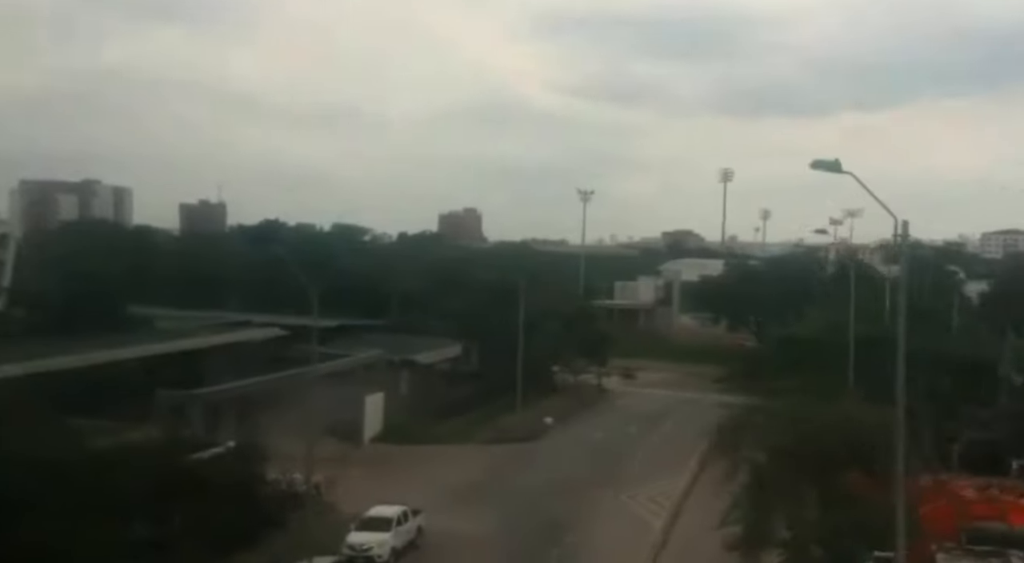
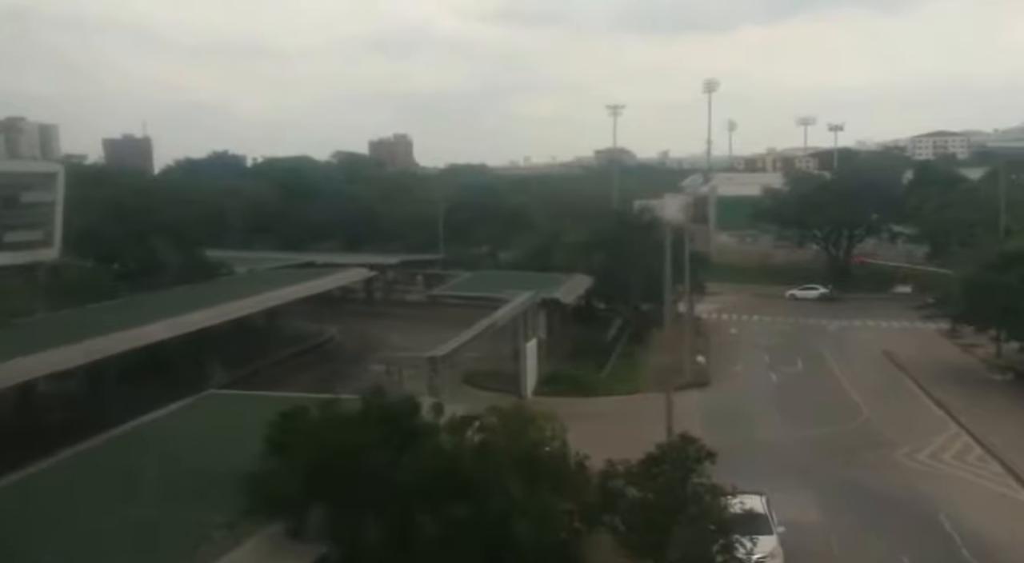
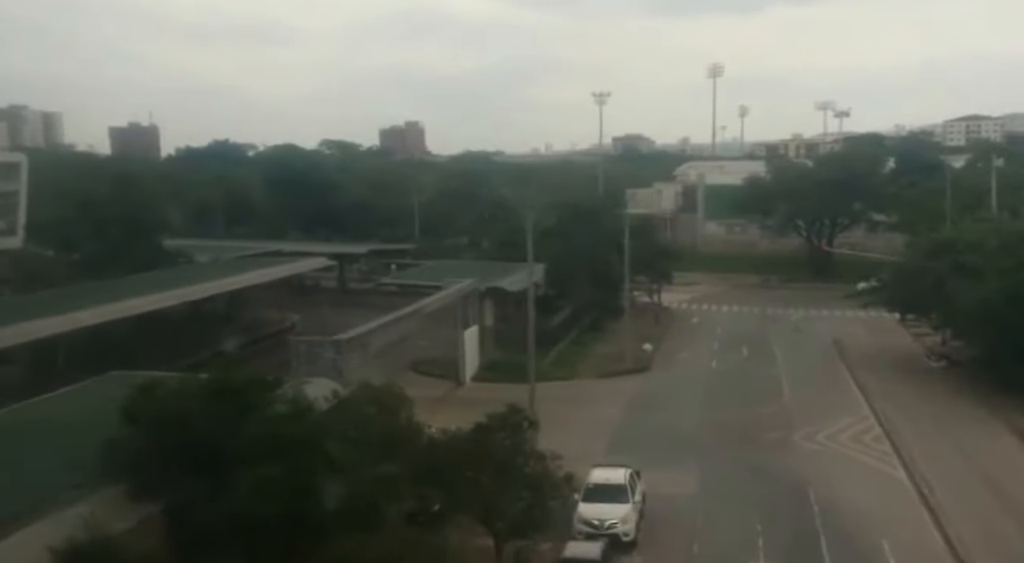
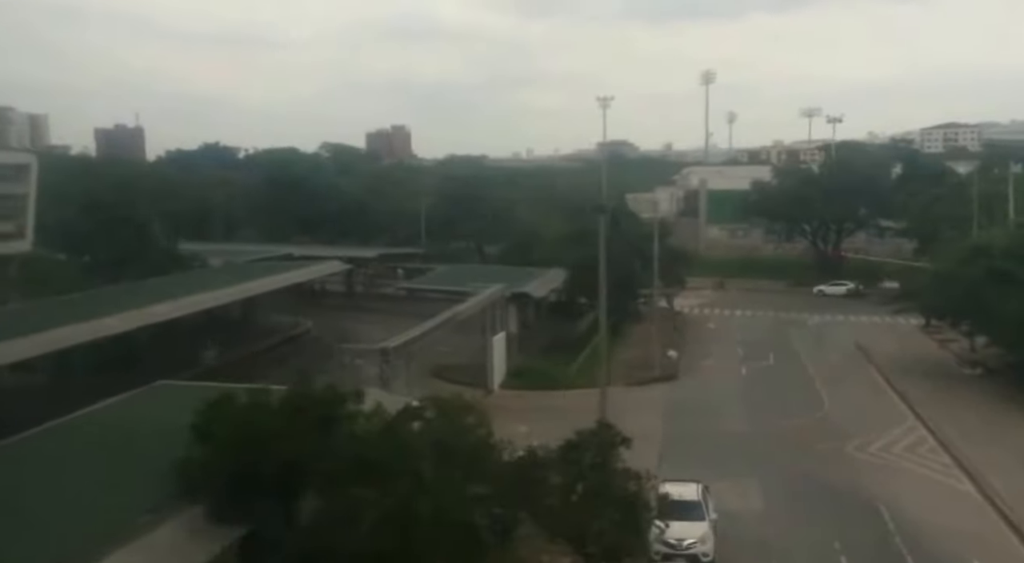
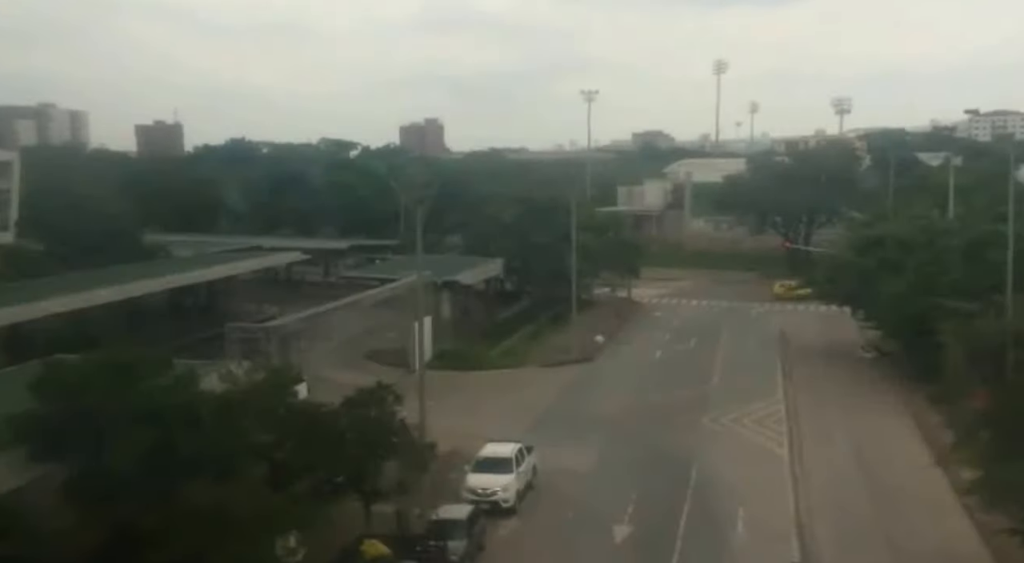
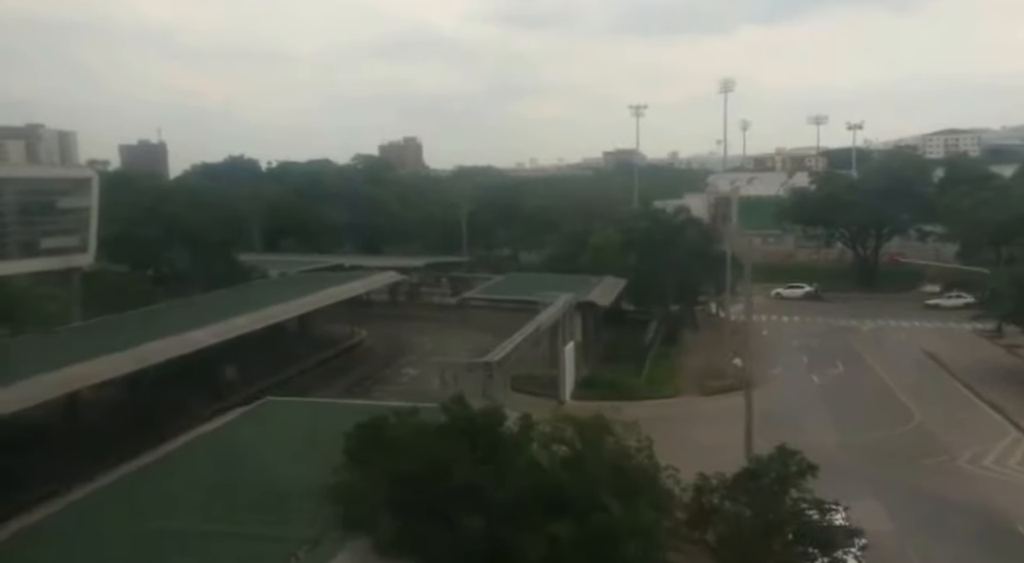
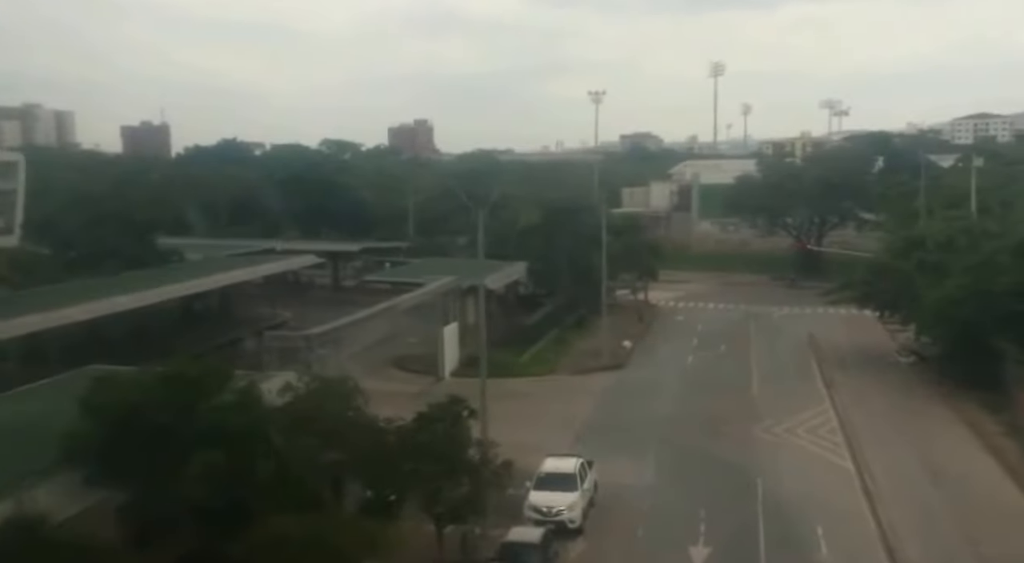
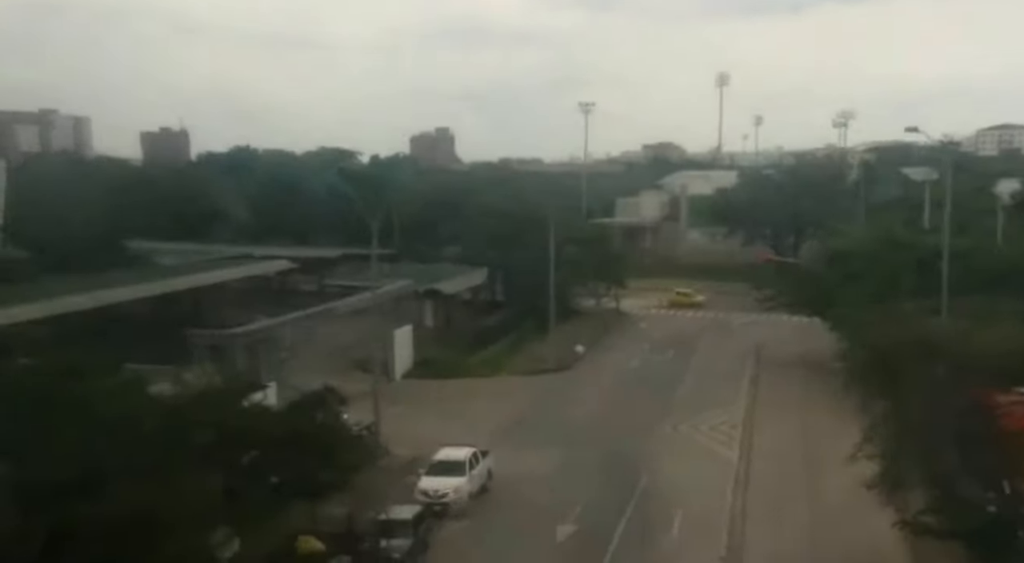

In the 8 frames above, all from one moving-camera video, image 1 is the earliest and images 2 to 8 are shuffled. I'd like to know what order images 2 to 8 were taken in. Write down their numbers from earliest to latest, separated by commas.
8, 5, 7, 3, 4, 2, 6
